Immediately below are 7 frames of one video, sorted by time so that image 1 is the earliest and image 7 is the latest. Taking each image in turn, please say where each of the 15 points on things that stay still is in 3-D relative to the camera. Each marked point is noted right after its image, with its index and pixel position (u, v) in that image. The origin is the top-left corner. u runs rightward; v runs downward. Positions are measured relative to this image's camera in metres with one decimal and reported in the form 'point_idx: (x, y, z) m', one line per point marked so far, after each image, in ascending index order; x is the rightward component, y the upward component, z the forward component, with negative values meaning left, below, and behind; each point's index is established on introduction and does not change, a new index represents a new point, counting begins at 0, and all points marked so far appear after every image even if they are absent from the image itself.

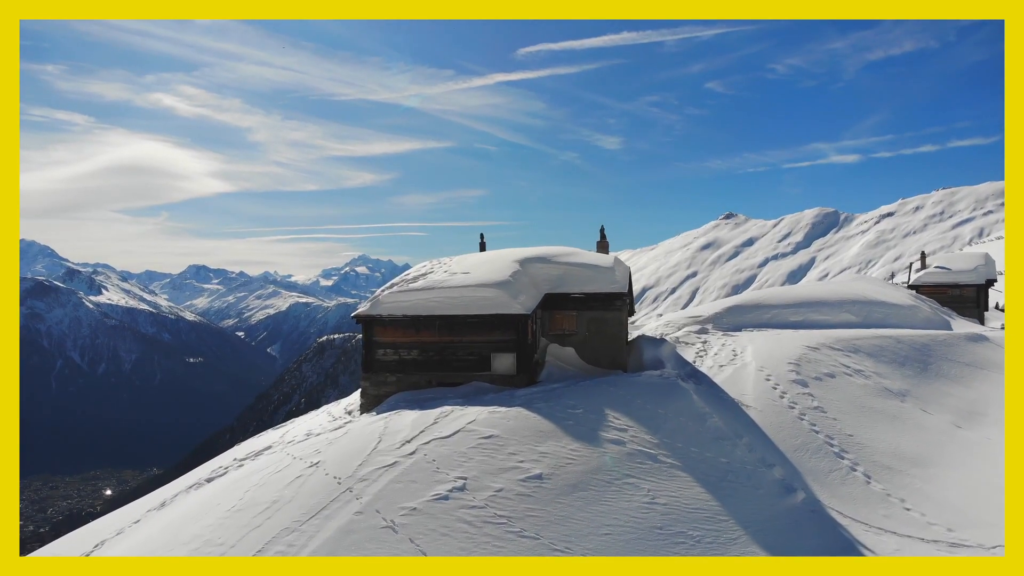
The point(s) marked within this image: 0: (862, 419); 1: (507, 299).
0: (+8.4, -3.2, +20.1) m
1: (-0.1, -0.2, +18.5) m
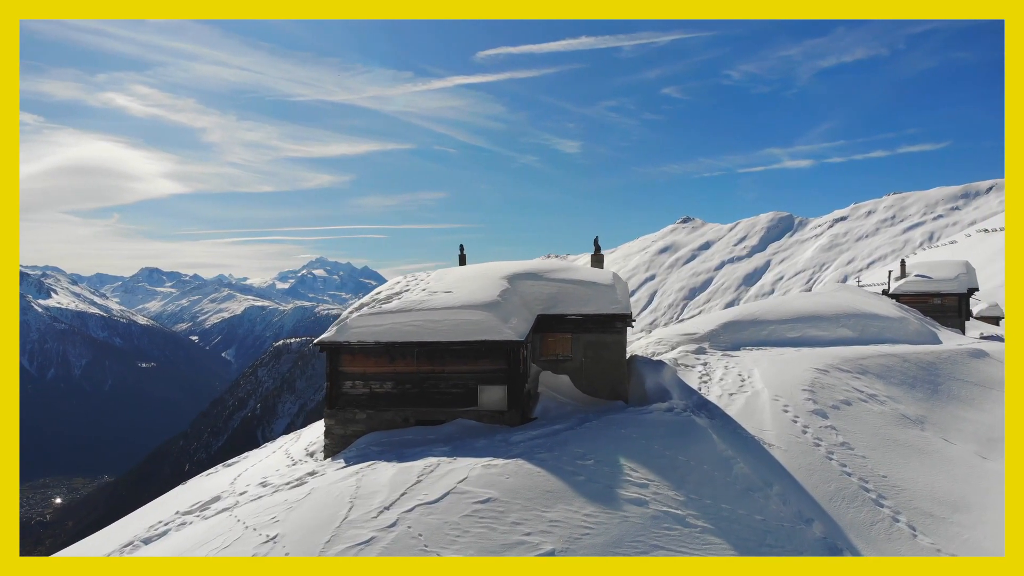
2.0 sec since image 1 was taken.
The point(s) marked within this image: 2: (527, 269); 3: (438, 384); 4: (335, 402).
0: (+8.1, -3.6, +17.9) m
1: (-0.3, -0.7, +16.0) m
2: (+0.4, +0.4, +19.1) m
3: (-1.5, -1.8, +16.0) m
4: (-3.5, -2.2, +16.3) m
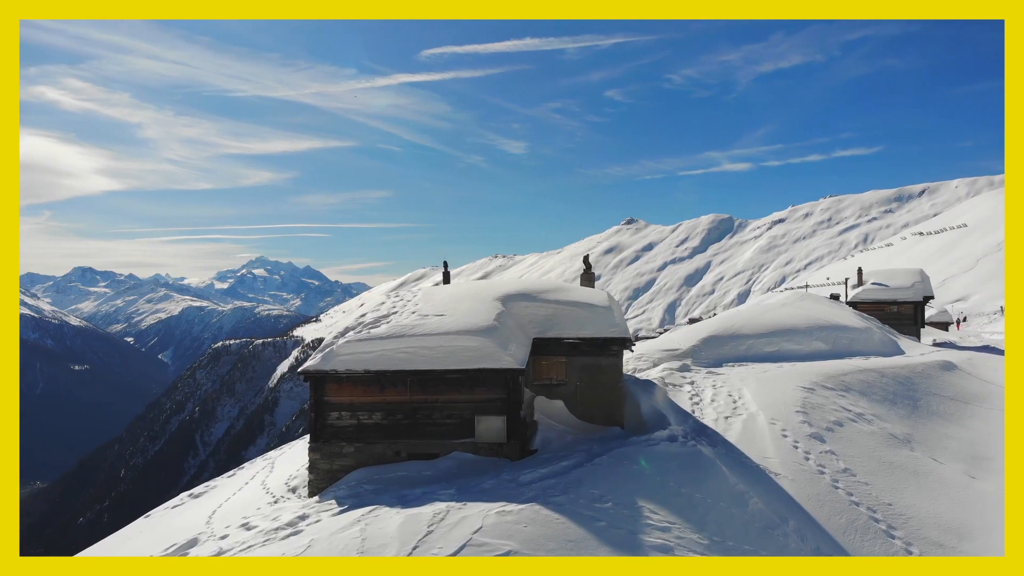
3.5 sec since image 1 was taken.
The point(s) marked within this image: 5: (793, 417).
0: (+7.9, -4.0, +17.6) m
1: (-0.3, -1.1, +15.1) m
2: (+0.2, 0.0, +18.2) m
3: (-1.5, -2.3, +15.0) m
4: (-3.5, -2.7, +15.2) m
5: (+6.5, -3.0, +19.3) m
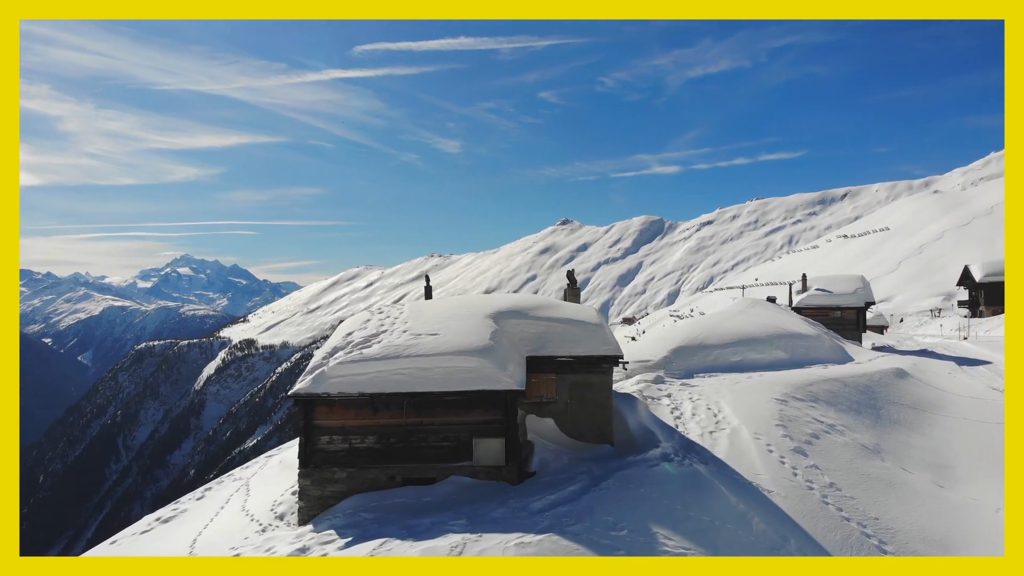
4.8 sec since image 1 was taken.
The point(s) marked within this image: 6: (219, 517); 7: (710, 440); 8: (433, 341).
0: (+7.7, -4.4, +17.9) m
1: (-0.3, -1.5, +14.7) m
2: (-0.1, -0.3, +17.9) m
3: (-1.5, -2.6, +14.6) m
4: (-3.6, -3.0, +14.6) m
5: (+6.1, -3.3, +19.5) m
6: (-5.9, -4.6, +16.6) m
7: (+4.4, -3.3, +18.4) m
8: (-1.5, -1.0, +15.6) m
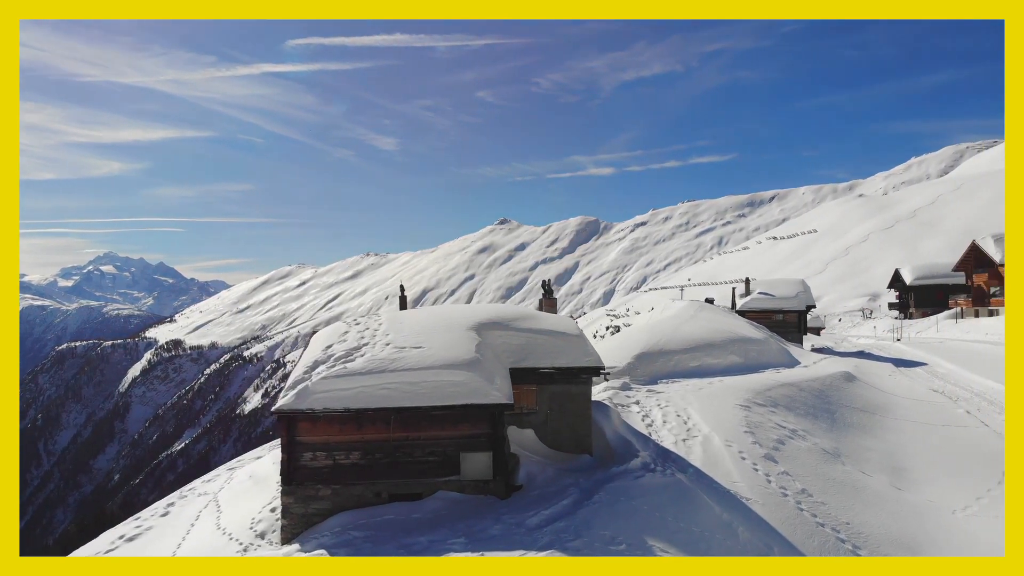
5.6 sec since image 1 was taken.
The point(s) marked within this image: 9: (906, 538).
0: (+7.2, -4.6, +18.4) m
1: (-0.5, -1.7, +14.7) m
2: (-0.6, -0.6, +17.8) m
3: (-1.7, -2.8, +14.4) m
4: (-3.8, -3.2, +14.3) m
5: (+5.5, -3.6, +19.9) m
6: (-6.2, -4.8, +16.1) m
7: (+3.8, -3.6, +18.7) m
8: (-1.8, -1.2, +15.4) m
9: (+8.1, -5.2, +17.3) m
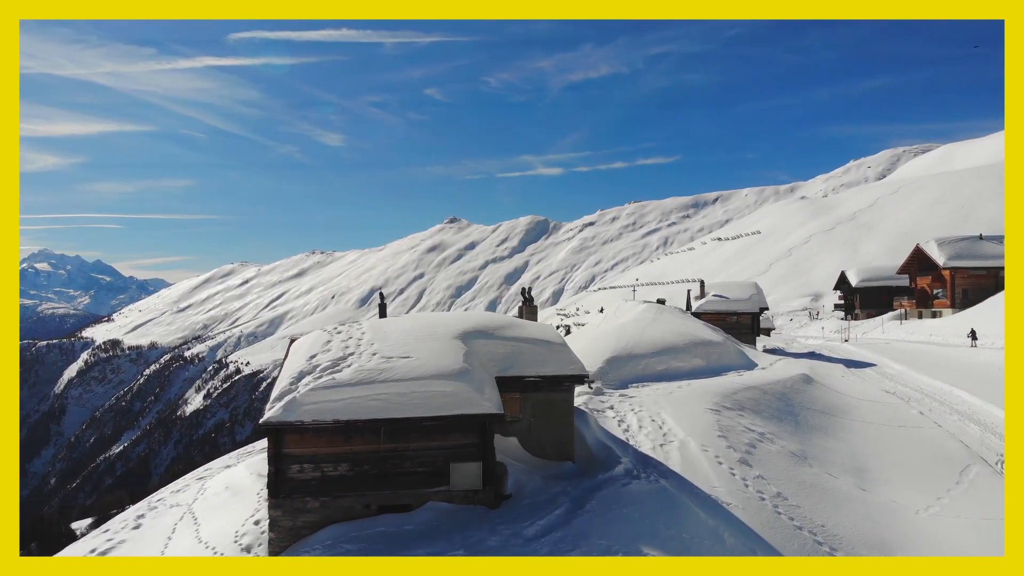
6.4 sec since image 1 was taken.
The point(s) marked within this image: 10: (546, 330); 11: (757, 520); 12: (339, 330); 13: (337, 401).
0: (+6.7, -4.8, +18.9) m
1: (-0.7, -1.9, +14.7) m
2: (-1.0, -0.7, +17.8) m
3: (-1.9, -3.0, +14.3) m
4: (-3.9, -3.4, +14.1) m
5: (+5.0, -3.7, +20.3) m
6: (-6.5, -4.9, +15.7) m
7: (+3.4, -3.8, +19.0) m
8: (-2.0, -1.4, +15.3) m
9: (+7.8, -5.4, +17.8) m
10: (+0.7, -0.9, +18.4) m
11: (+4.8, -4.5, +16.2) m
12: (-3.6, -0.9, +17.4) m
13: (-3.0, -1.9, +14.3) m
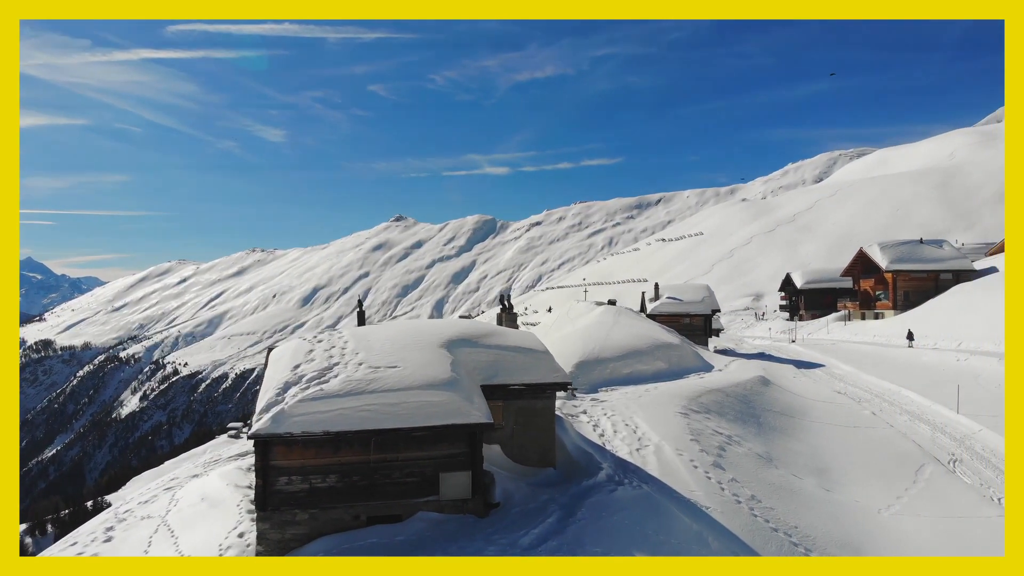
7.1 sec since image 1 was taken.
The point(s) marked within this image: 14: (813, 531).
0: (+6.2, -5.0, +19.4) m
1: (-0.9, -2.0, +14.7) m
2: (-1.4, -0.9, +17.8) m
3: (-2.1, -3.2, +14.3) m
4: (-4.1, -3.6, +13.9) m
5: (+4.4, -3.9, +20.7) m
6: (-6.7, -5.1, +15.4) m
7: (+2.9, -3.9, +19.3) m
8: (-2.2, -1.6, +15.3) m
9: (+7.3, -5.6, +18.4) m
10: (+0.2, -1.1, +18.5) m
11: (+4.5, -4.7, +16.6) m
12: (-4.0, -1.1, +17.2) m
13: (-3.2, -2.1, +14.2) m
14: (+6.5, -5.3, +18.1) m
